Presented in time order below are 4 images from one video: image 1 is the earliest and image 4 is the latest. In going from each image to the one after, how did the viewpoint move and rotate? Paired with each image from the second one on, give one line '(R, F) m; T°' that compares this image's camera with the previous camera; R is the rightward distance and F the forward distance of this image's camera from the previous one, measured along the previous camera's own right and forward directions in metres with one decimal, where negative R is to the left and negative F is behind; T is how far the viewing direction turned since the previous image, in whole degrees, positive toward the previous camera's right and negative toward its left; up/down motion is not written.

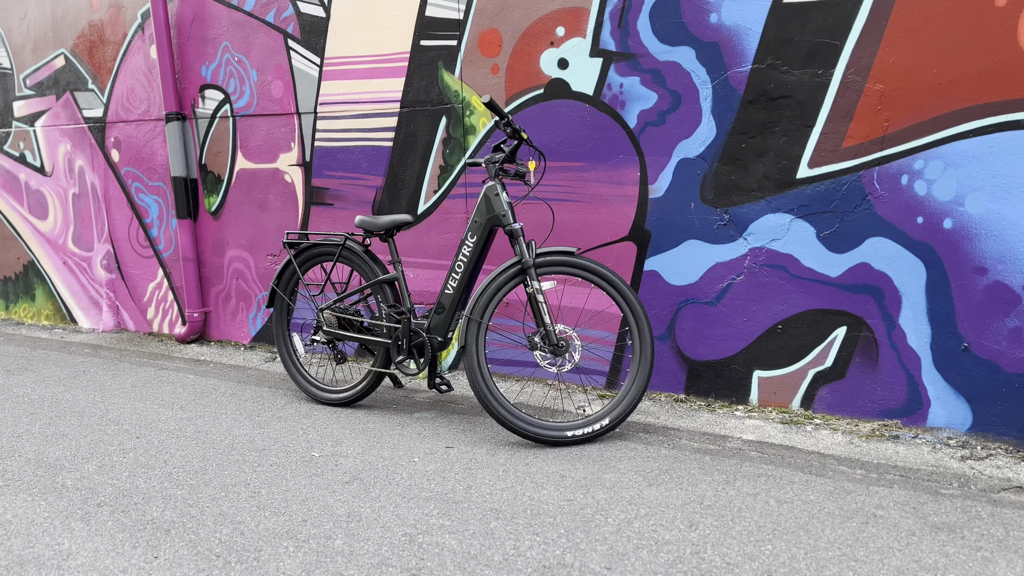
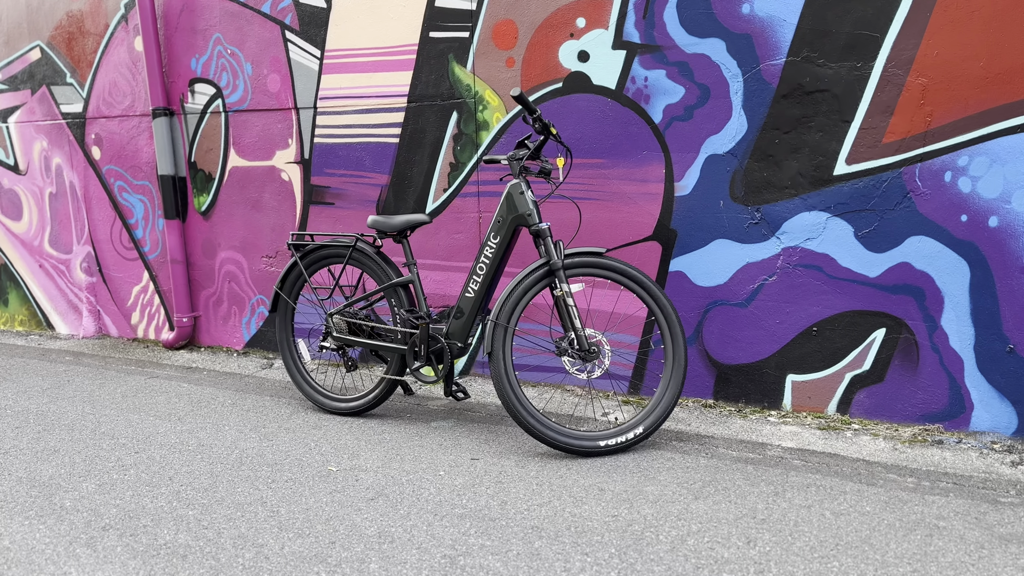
(-0.2, +0.2) m; +2°
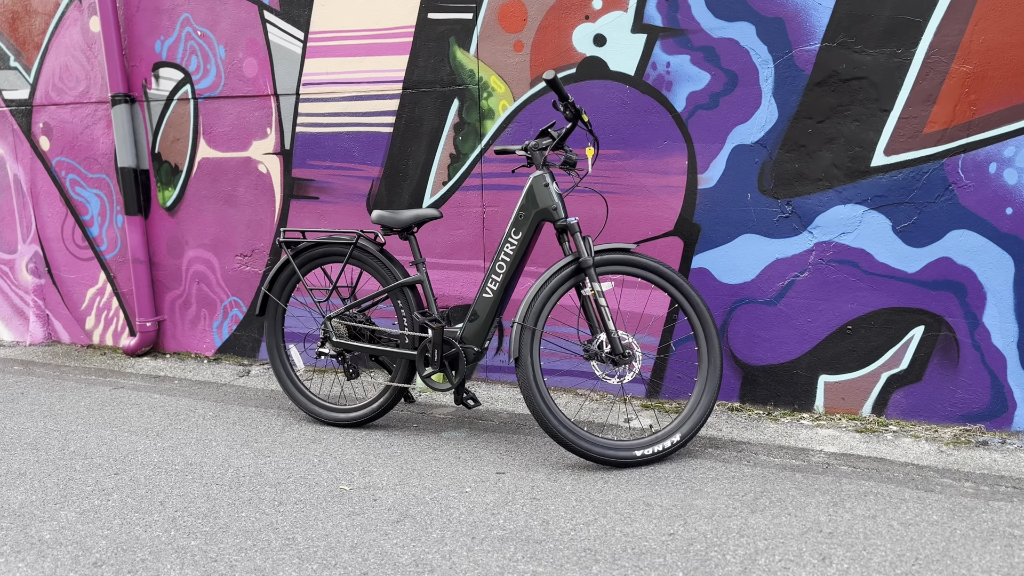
(-0.3, +0.3) m; +5°
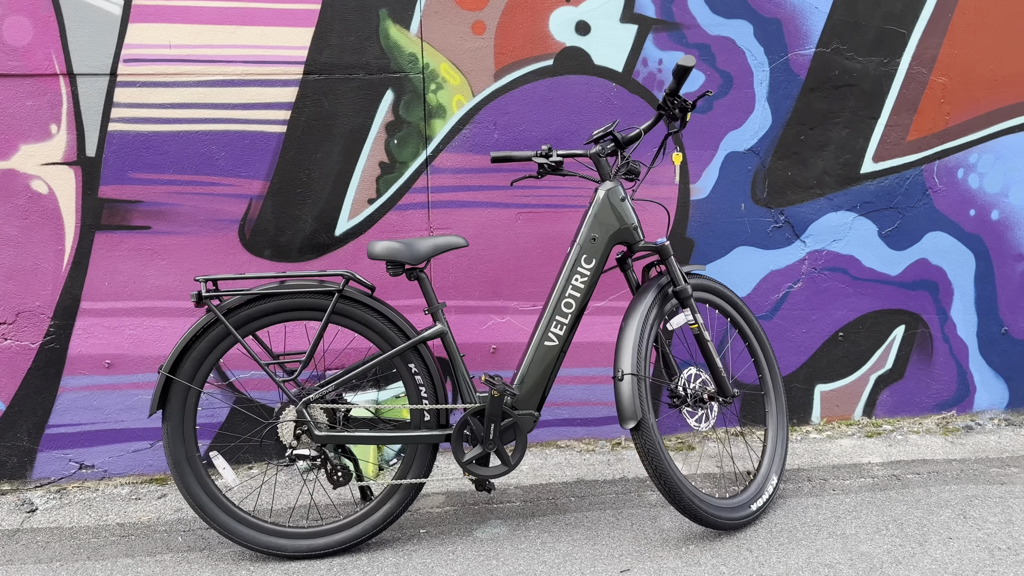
(-1.5, +1.1) m; +32°
